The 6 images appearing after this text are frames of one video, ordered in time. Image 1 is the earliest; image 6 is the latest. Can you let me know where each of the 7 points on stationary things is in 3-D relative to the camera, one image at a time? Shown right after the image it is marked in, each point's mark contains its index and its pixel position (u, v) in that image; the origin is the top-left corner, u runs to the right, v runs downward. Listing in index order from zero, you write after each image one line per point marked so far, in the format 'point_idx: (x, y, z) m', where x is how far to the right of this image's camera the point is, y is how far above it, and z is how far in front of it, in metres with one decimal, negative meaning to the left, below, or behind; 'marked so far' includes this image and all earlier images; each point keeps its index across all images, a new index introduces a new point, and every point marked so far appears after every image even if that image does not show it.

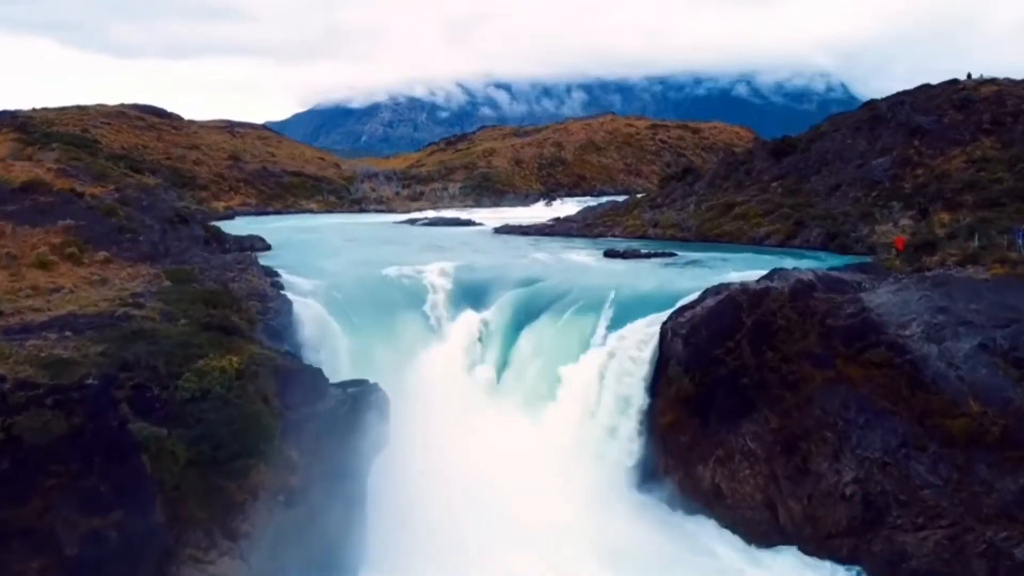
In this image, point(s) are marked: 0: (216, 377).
0: (-7.1, -2.2, +19.3) m
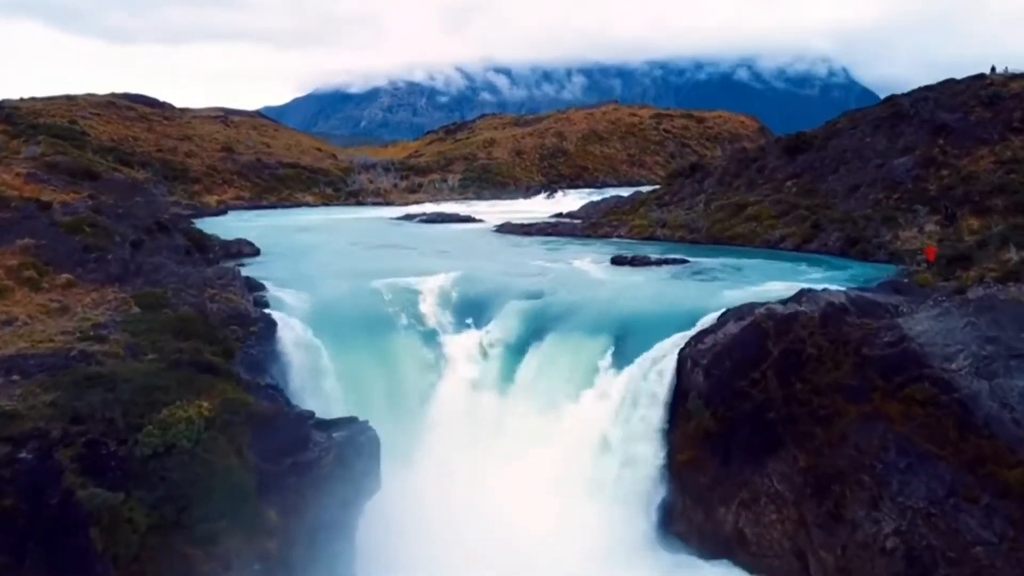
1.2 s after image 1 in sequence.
0: (-7.0, -3.0, +17.0) m
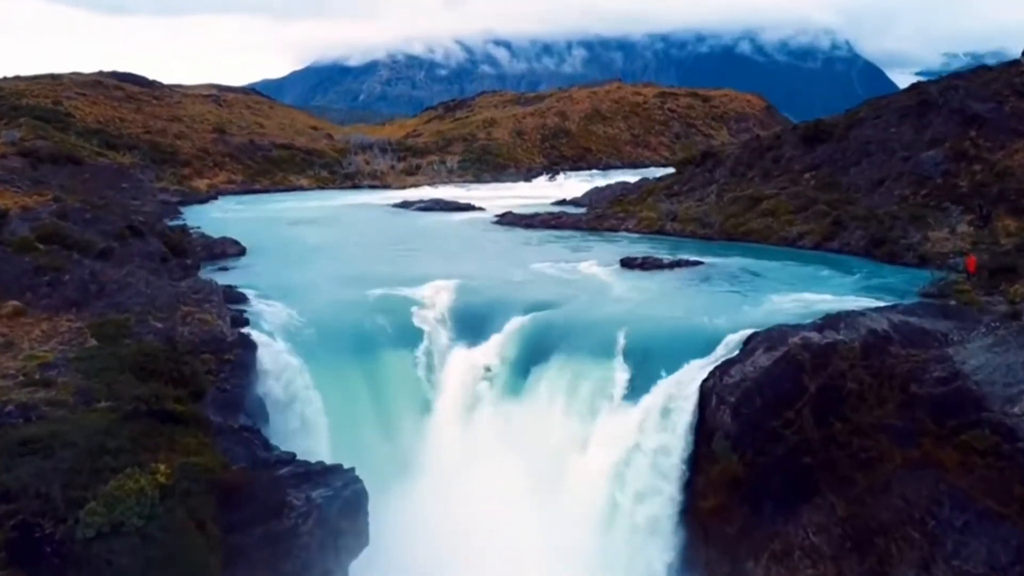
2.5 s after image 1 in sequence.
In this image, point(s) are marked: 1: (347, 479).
0: (-6.9, -3.9, +14.6) m
1: (-3.9, -4.4, +18.5) m
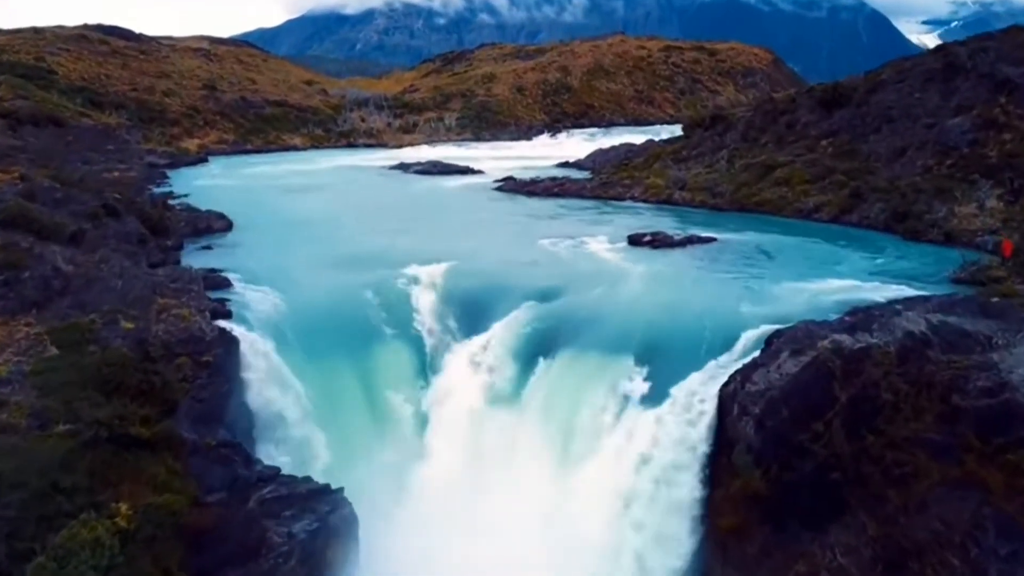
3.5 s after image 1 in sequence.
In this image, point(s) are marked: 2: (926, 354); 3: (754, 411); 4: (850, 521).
0: (-6.8, -4.3, +12.9) m
1: (-3.8, -4.5, +16.8) m
2: (+10.1, -1.6, +19.5) m
3: (+5.8, -2.9, +19.2) m
4: (+7.8, -5.4, +18.6) m
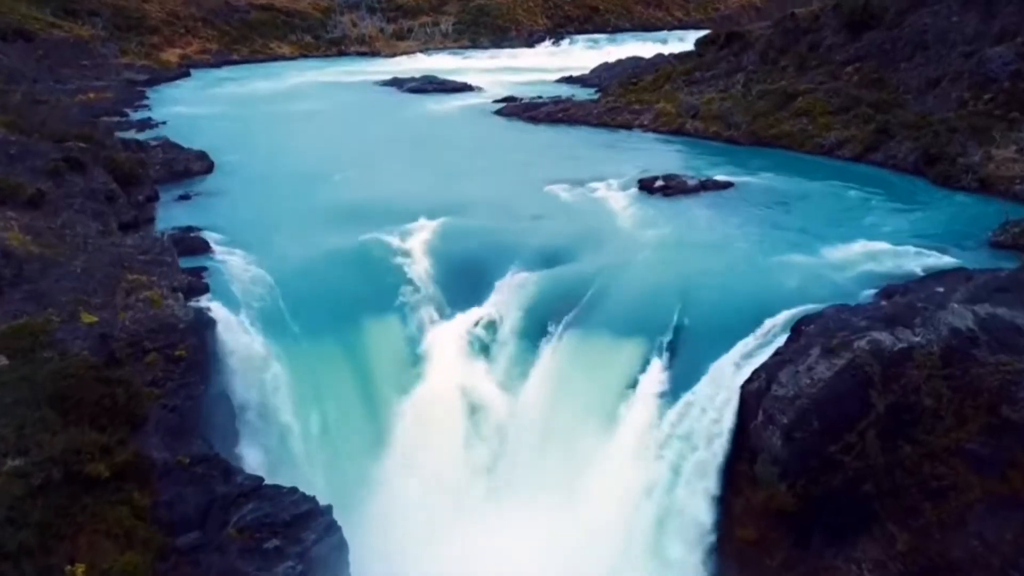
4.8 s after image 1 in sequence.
0: (-6.7, -5.0, +11.4) m
1: (-3.7, -4.7, +15.3) m
2: (+10.2, -1.5, +17.7) m
3: (+5.8, -2.8, +17.5) m
4: (+7.9, -5.4, +17.2) m
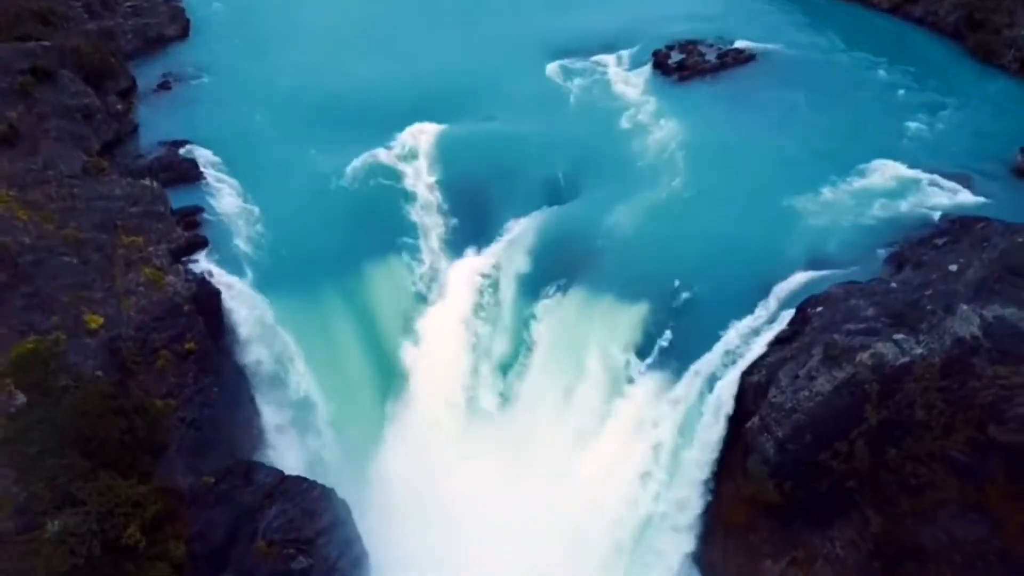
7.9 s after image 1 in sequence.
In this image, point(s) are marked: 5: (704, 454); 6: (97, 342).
0: (-6.5, -7.1, +13.1) m
1: (-3.6, -5.6, +16.8) m
2: (+10.3, -1.8, +17.9) m
3: (+6.0, -3.1, +18.2) m
4: (+8.0, -5.7, +18.8) m
5: (+4.6, -4.0, +20.2) m
6: (-9.2, -1.2, +17.9) m
